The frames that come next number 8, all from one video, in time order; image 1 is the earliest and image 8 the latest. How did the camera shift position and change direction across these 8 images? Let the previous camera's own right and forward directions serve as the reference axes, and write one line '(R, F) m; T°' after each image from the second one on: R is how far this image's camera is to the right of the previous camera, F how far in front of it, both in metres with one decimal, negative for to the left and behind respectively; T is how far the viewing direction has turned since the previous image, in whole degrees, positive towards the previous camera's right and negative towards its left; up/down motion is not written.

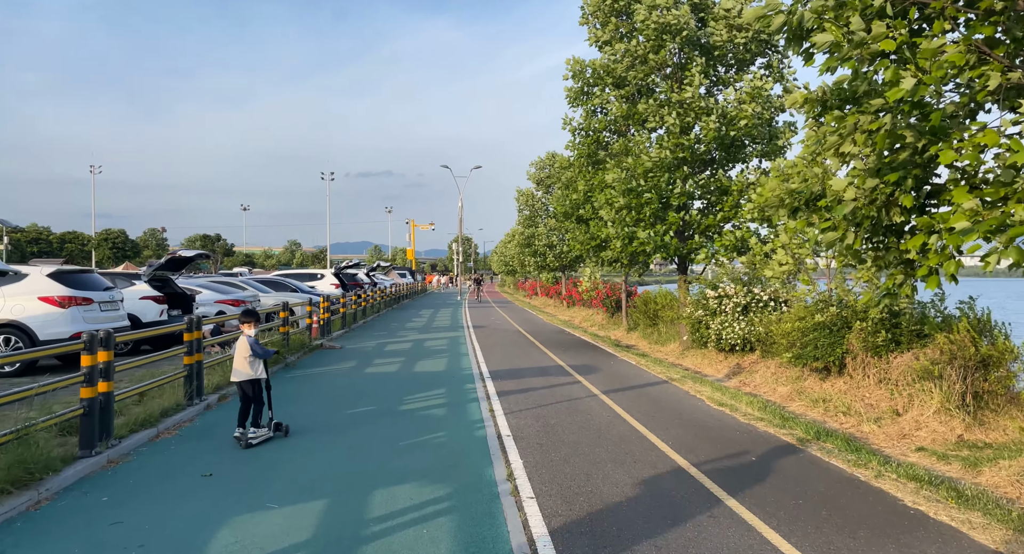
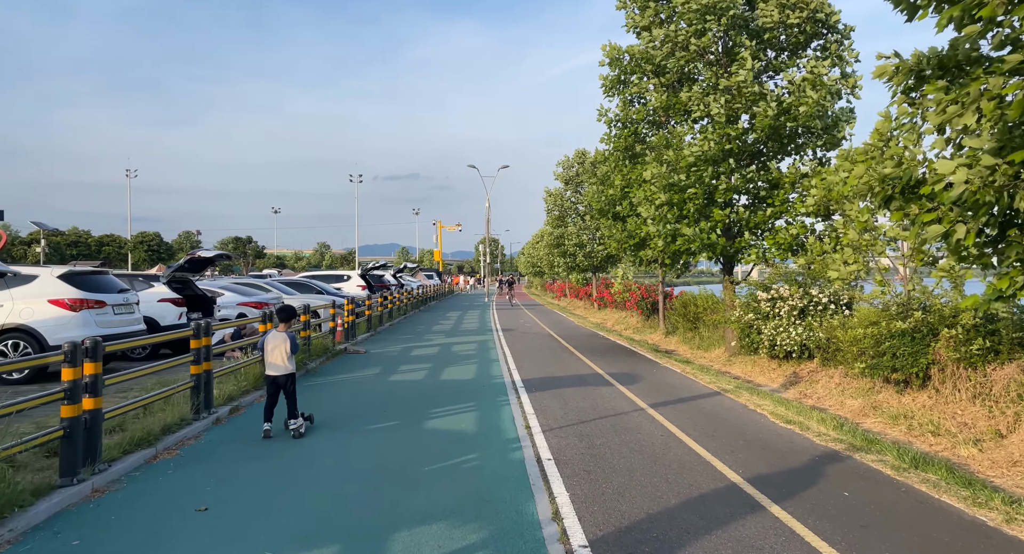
(-0.1, +0.8) m; -2°
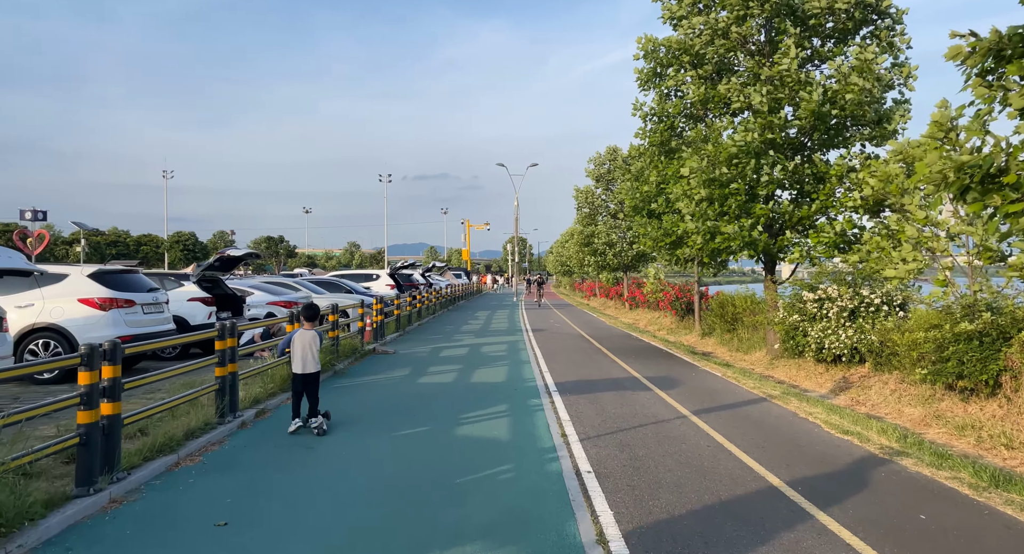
(-0.1, +0.3) m; -2°
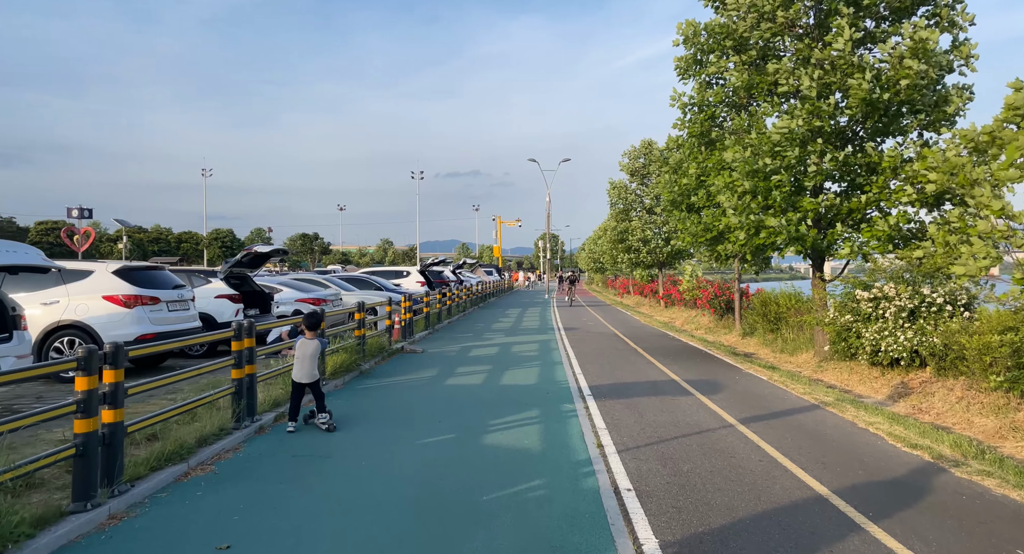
(0.0, +0.5) m; -3°
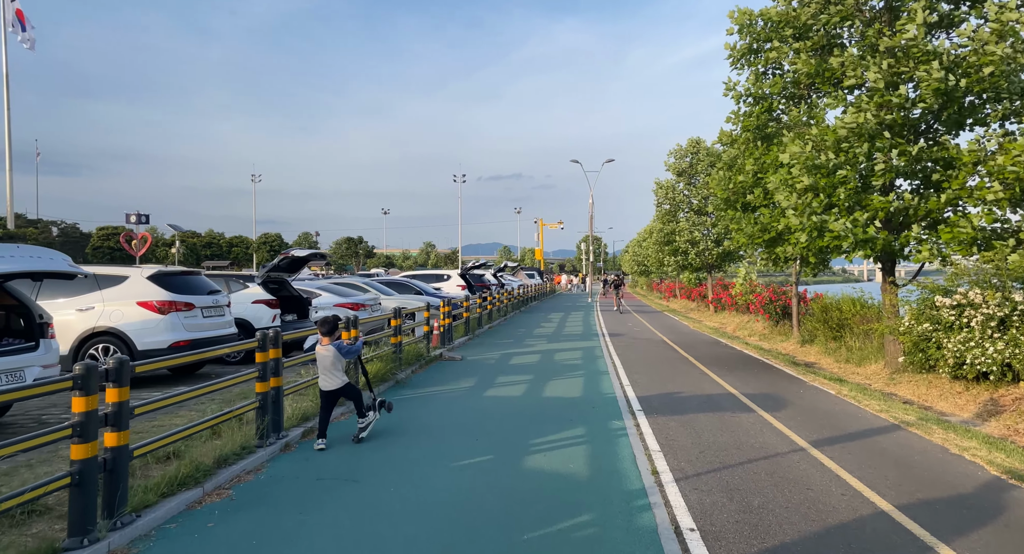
(0.0, +0.6) m; -4°
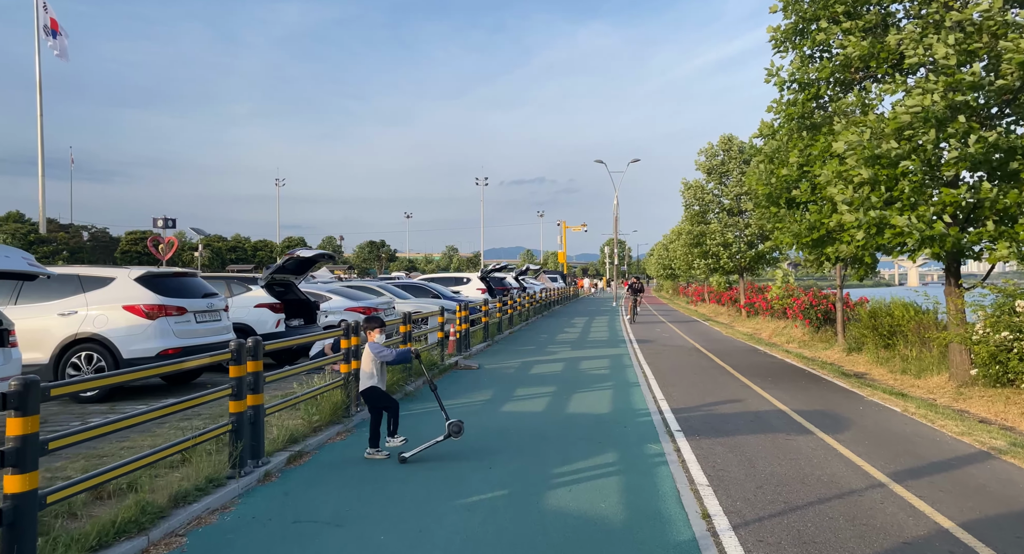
(0.0, +0.9) m; -2°
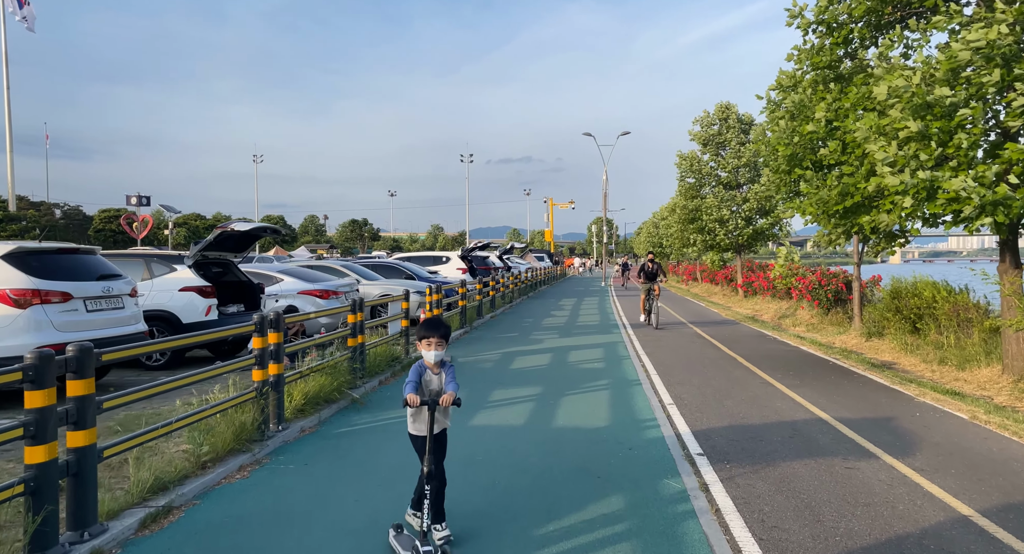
(+0.1, +1.7) m; +1°
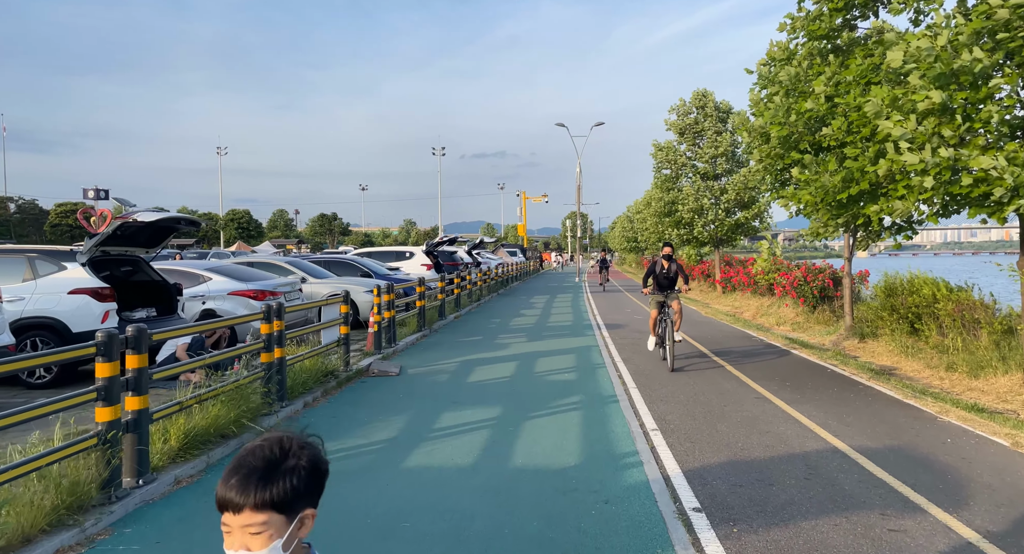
(+0.2, +1.3) m; +2°
